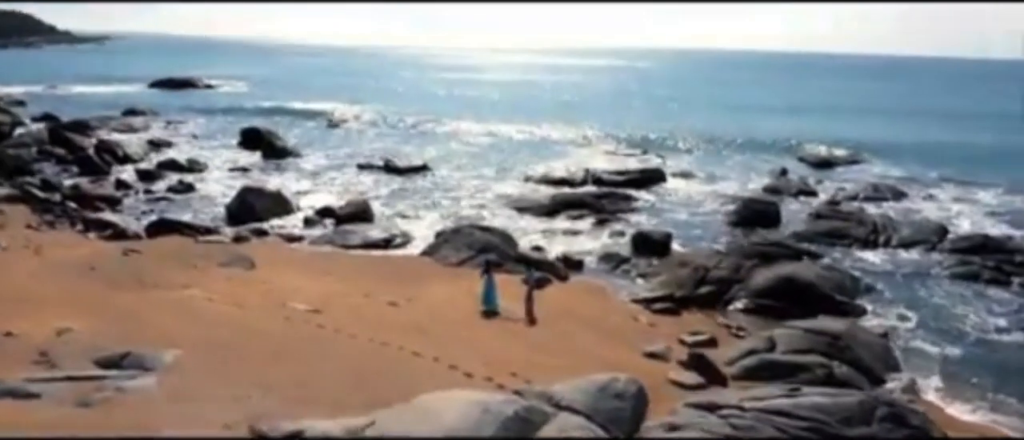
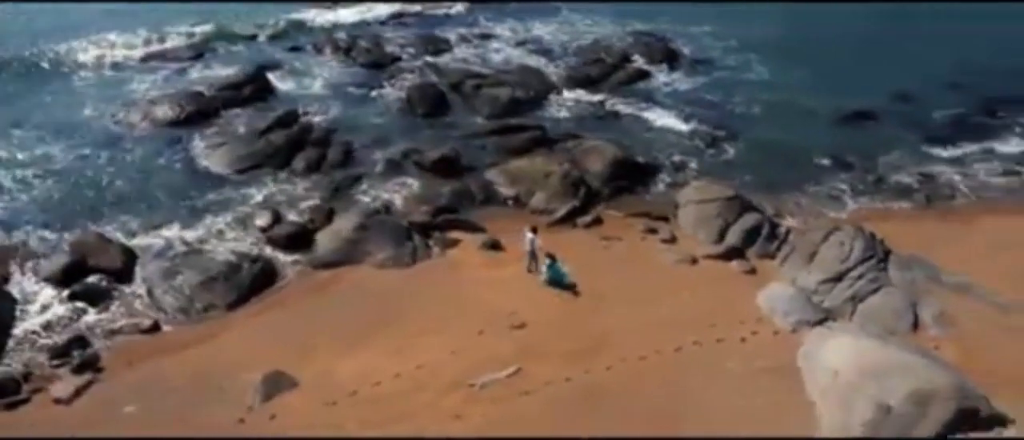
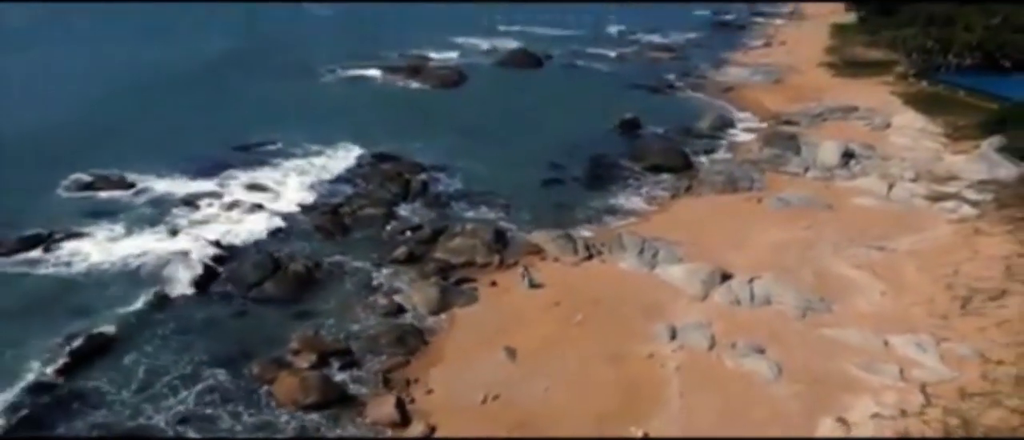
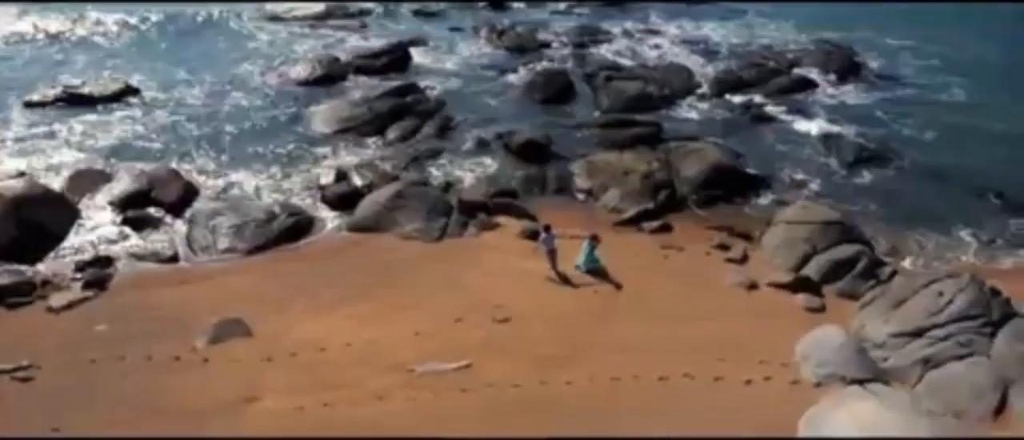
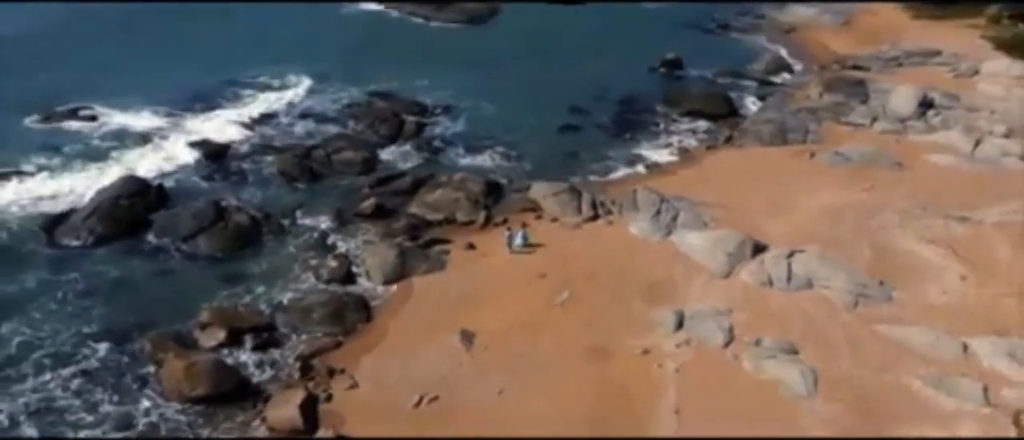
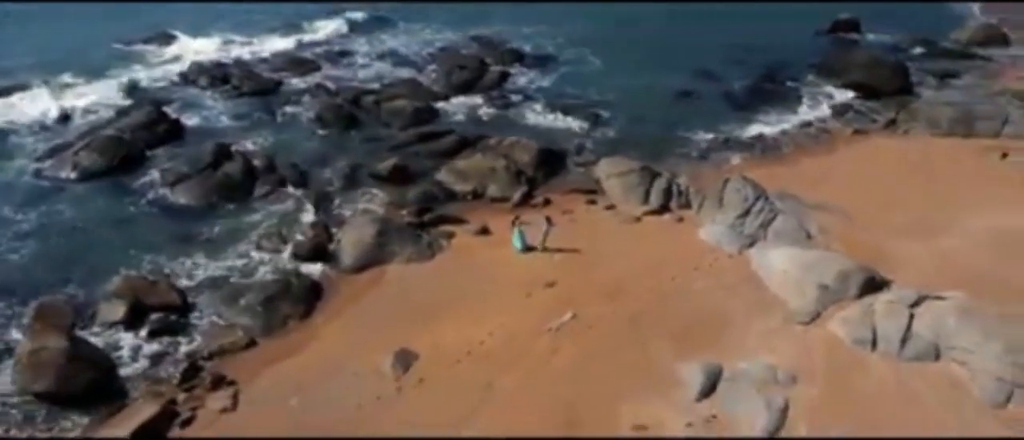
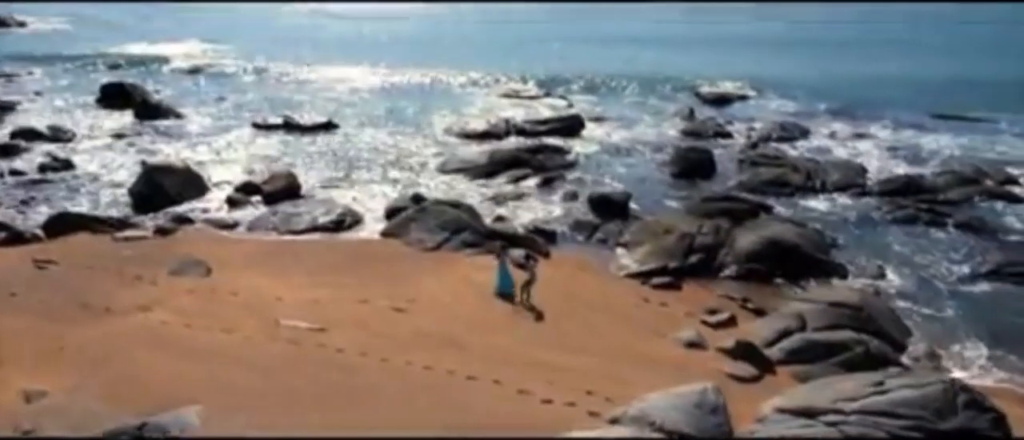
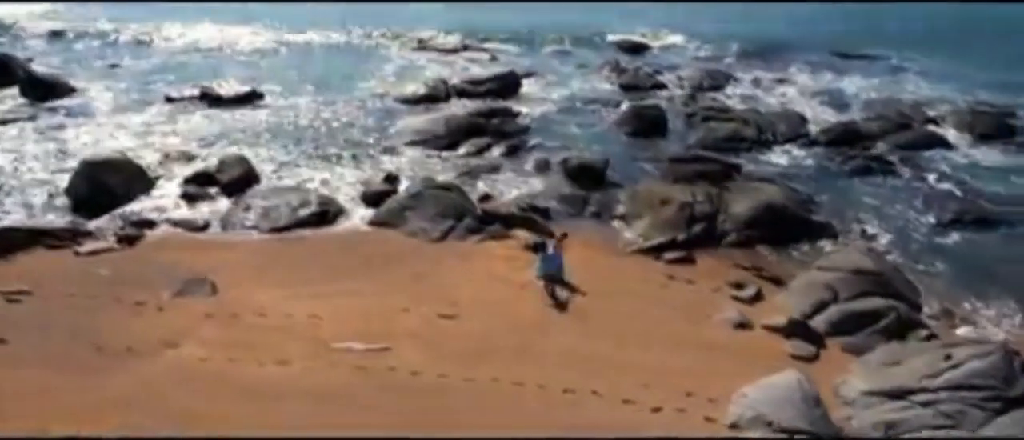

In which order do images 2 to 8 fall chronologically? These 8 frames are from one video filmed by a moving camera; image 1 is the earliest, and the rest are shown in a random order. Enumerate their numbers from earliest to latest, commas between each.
7, 8, 4, 2, 6, 5, 3
